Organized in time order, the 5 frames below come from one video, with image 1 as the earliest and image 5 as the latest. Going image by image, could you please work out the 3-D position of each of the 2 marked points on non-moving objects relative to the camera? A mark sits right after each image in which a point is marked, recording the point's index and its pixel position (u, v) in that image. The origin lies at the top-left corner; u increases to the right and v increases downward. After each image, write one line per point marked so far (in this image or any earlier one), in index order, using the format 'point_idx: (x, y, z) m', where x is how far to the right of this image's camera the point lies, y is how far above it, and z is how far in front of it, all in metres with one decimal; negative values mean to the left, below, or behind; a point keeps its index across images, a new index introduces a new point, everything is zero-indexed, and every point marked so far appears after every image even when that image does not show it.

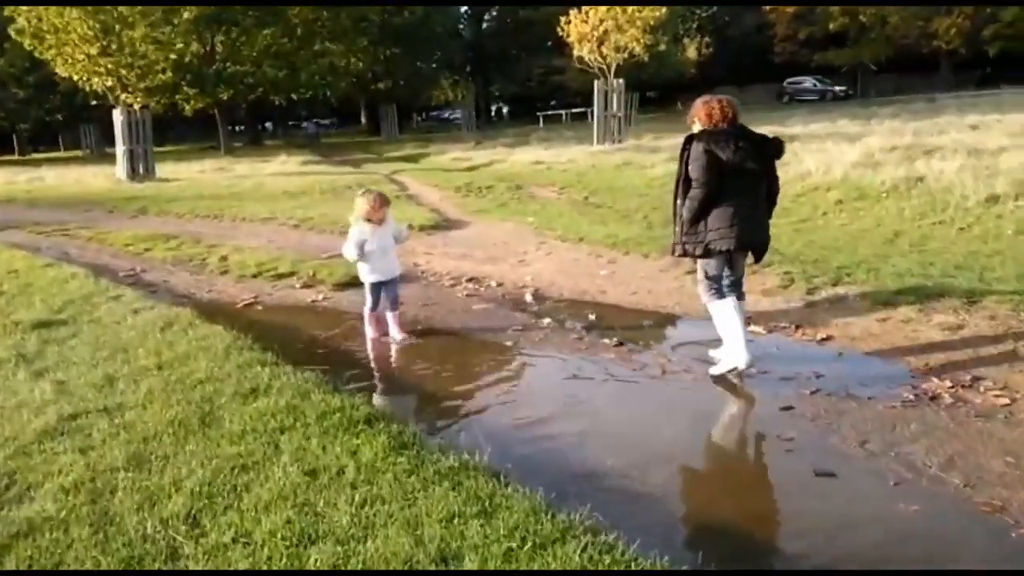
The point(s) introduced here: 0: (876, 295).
0: (+3.7, -0.1, +8.0) m
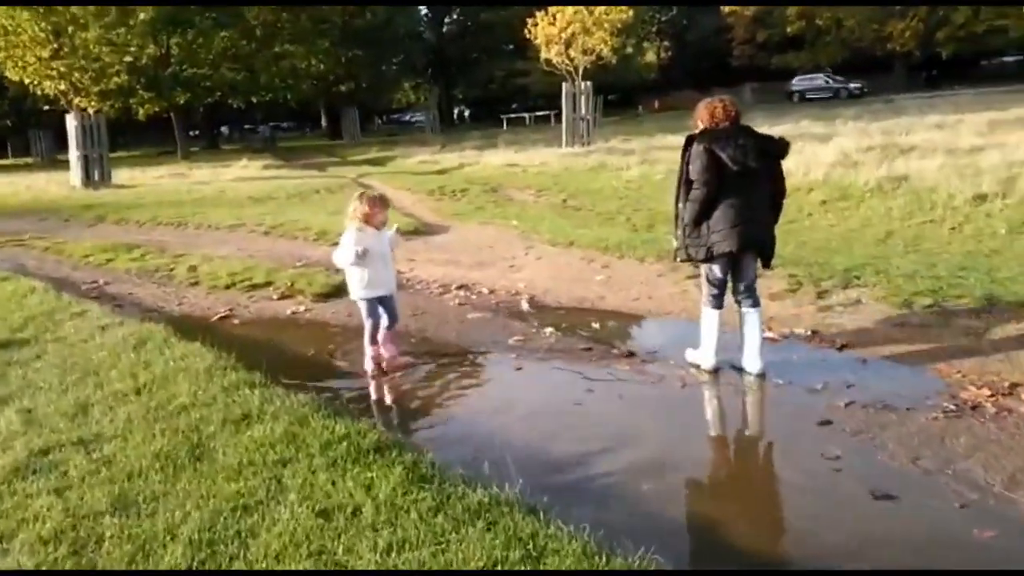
0: (+3.7, -0.1, +7.8) m
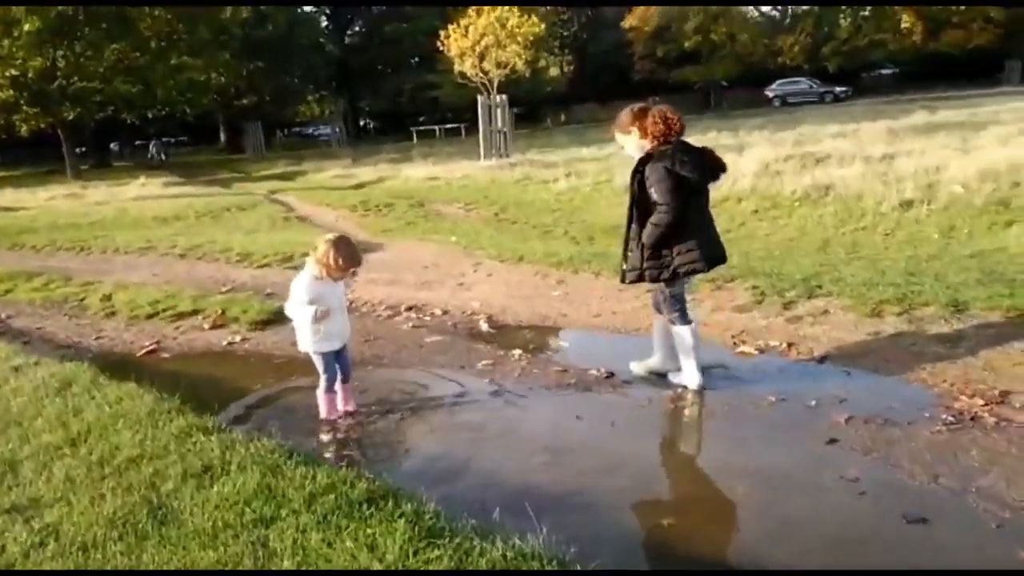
0: (+3.4, -0.2, +7.8) m
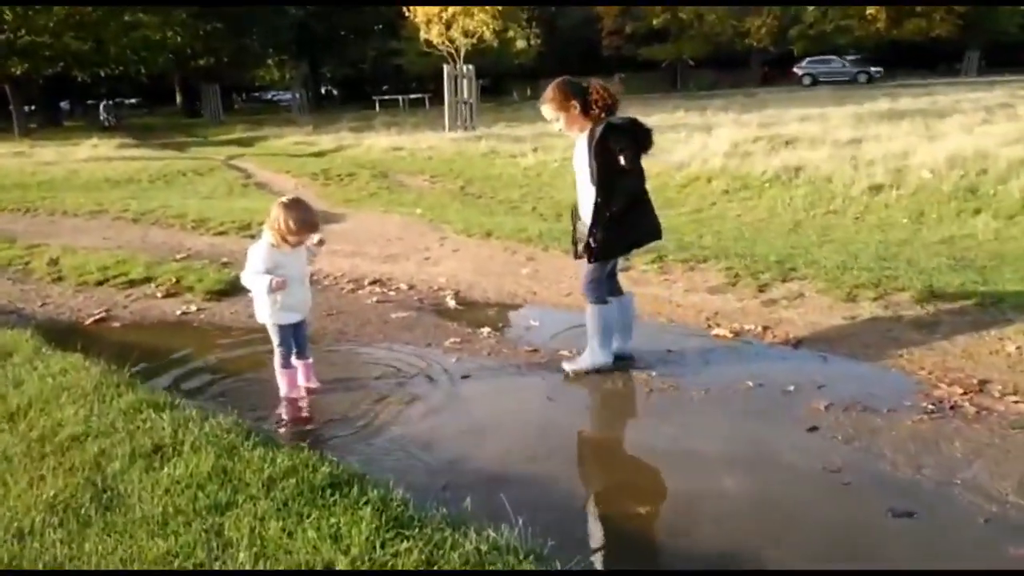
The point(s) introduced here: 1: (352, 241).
0: (+3.1, -0.1, +7.7) m
1: (-2.3, +0.7, +11.7) m
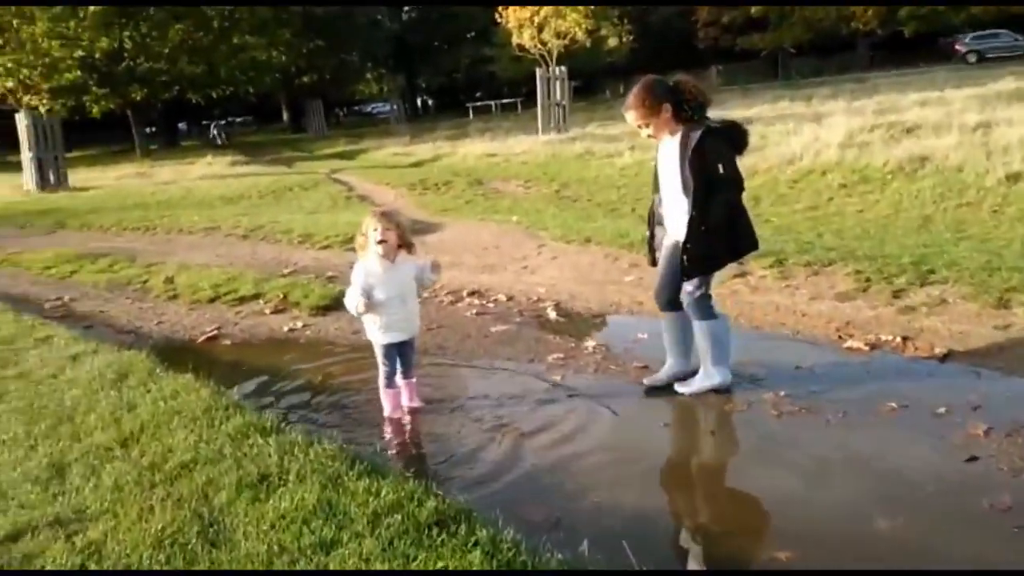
0: (+4.0, -0.1, +6.9) m
1: (-0.8, +0.5, +11.5) m
